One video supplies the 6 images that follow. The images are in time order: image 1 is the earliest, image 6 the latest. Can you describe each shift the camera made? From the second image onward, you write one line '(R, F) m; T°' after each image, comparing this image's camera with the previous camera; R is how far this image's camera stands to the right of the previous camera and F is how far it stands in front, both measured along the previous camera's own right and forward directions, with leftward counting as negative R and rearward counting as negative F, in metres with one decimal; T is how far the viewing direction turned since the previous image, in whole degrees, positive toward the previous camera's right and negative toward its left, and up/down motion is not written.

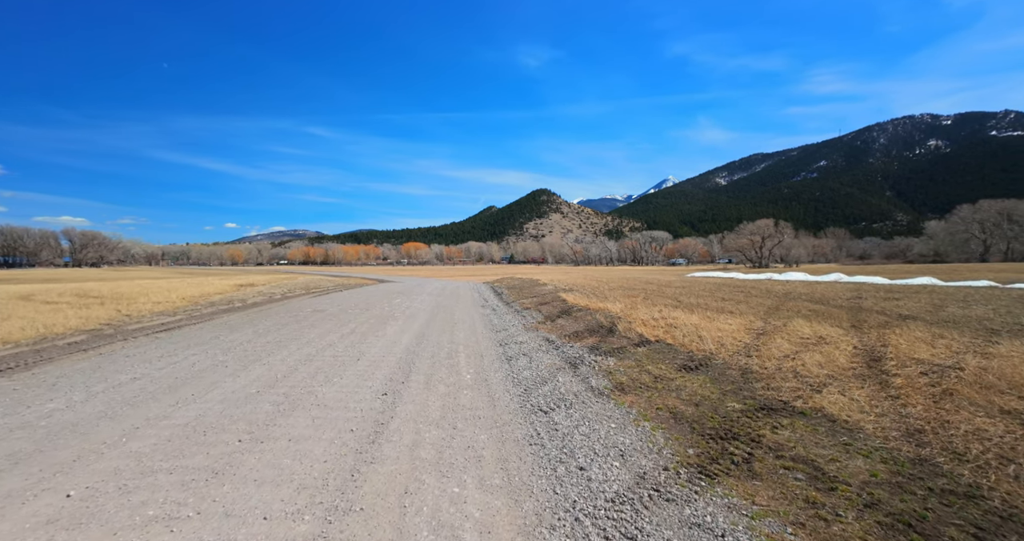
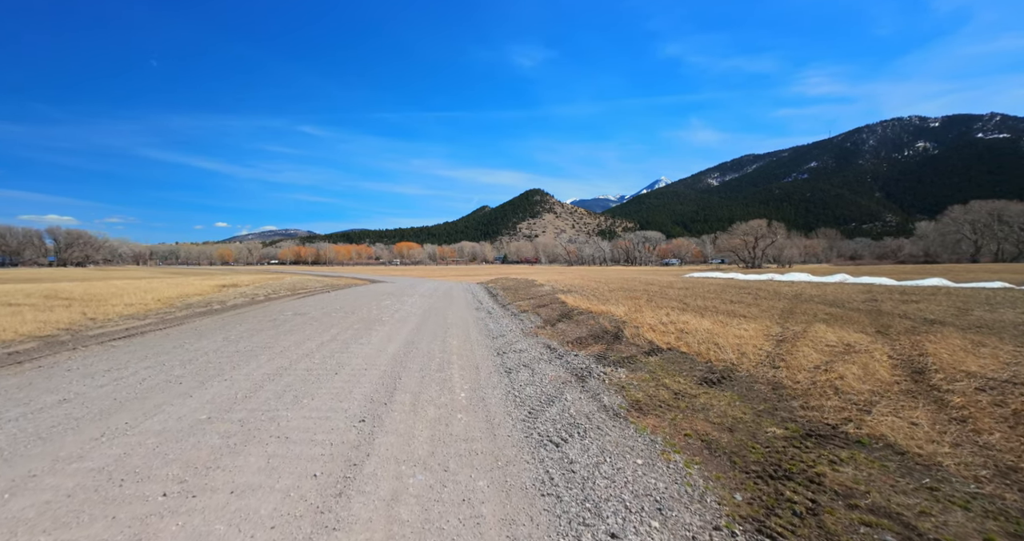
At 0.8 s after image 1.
(-0.1, +1.0) m; +1°
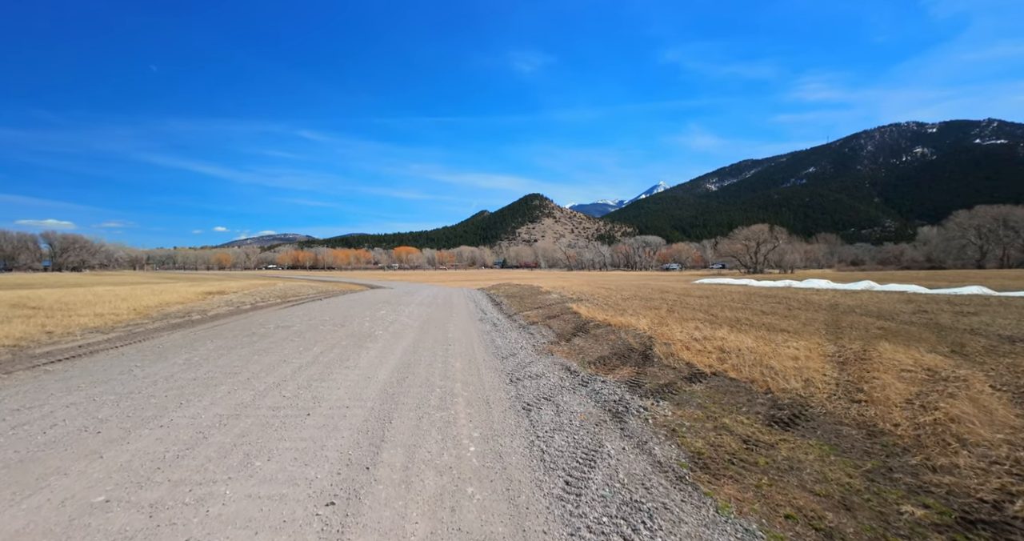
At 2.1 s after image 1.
(-0.3, +1.6) m; 0°
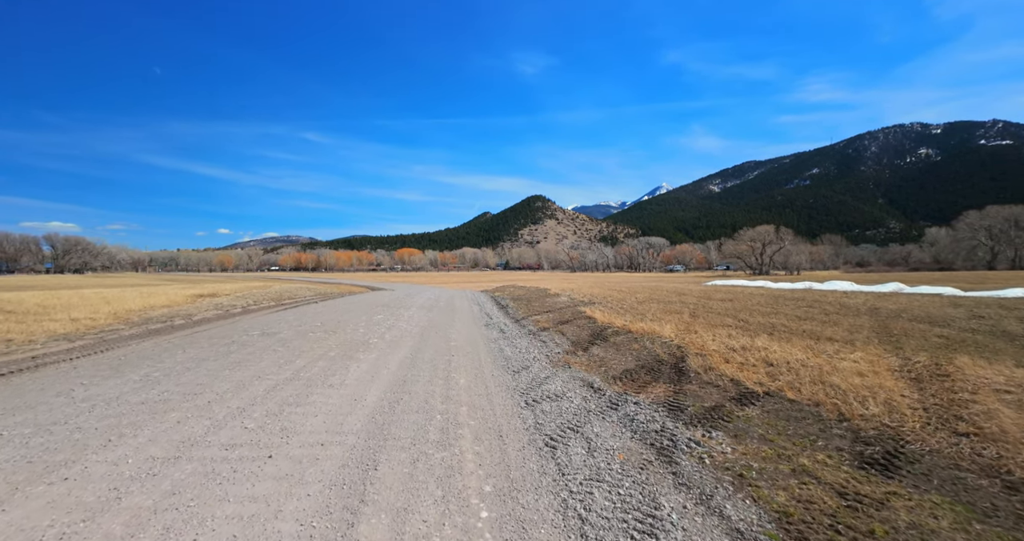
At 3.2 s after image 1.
(-0.2, +1.3) m; 0°
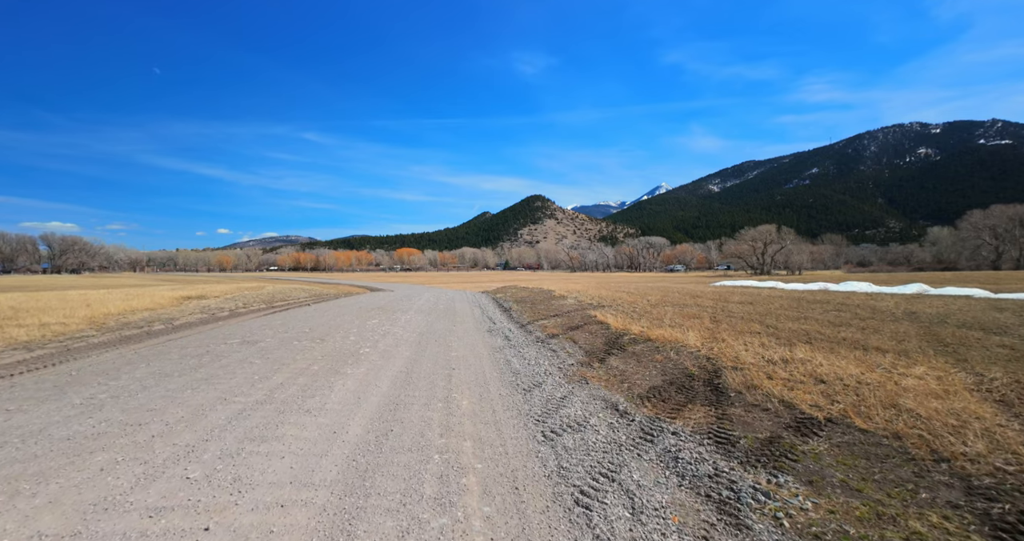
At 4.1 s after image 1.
(-0.2, +1.2) m; 0°
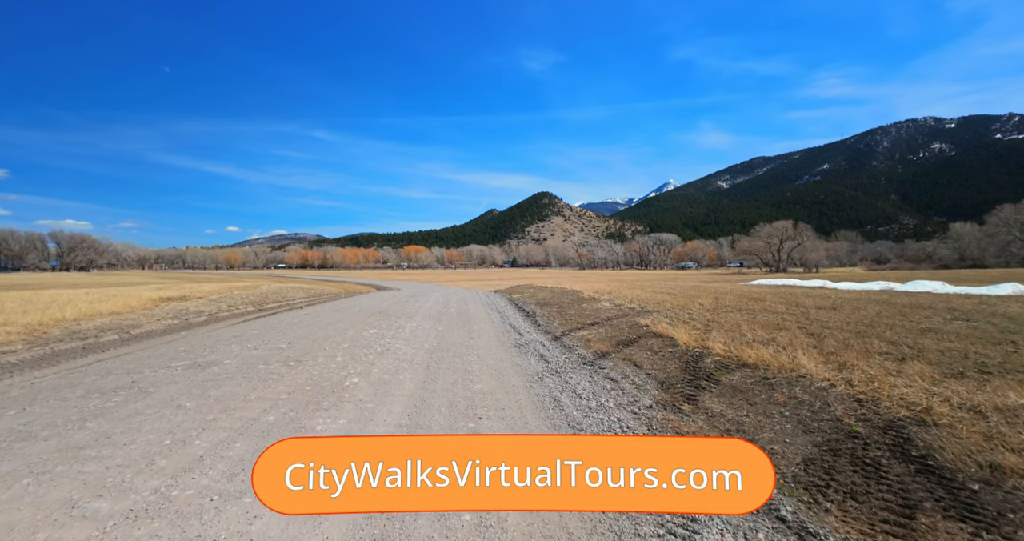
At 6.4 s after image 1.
(-0.7, +3.0) m; -1°
